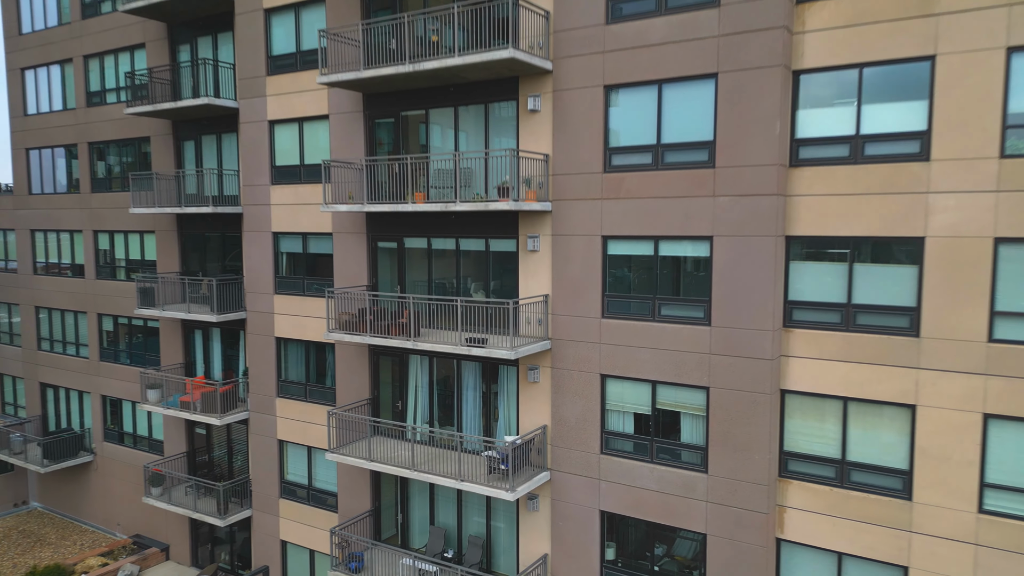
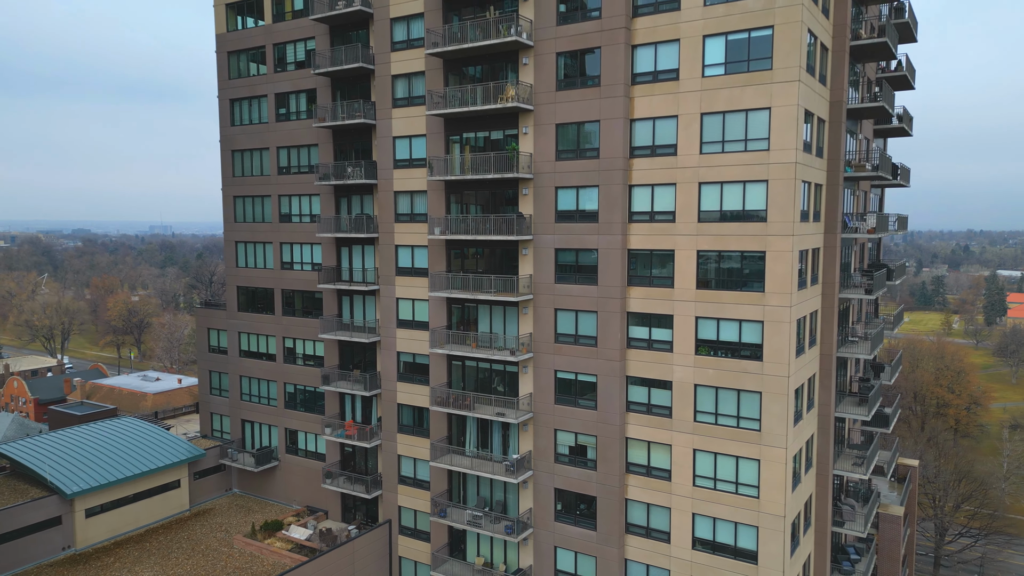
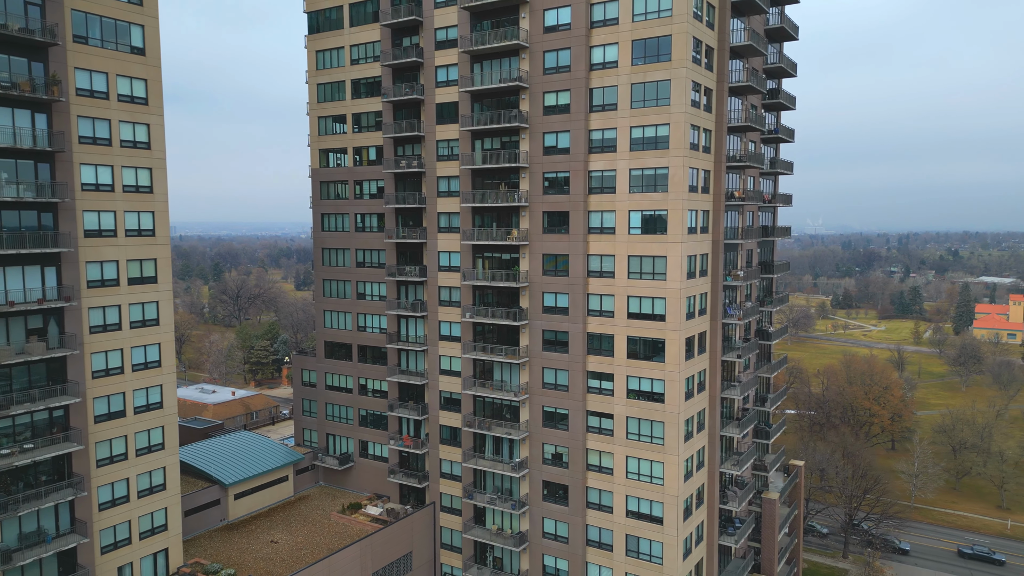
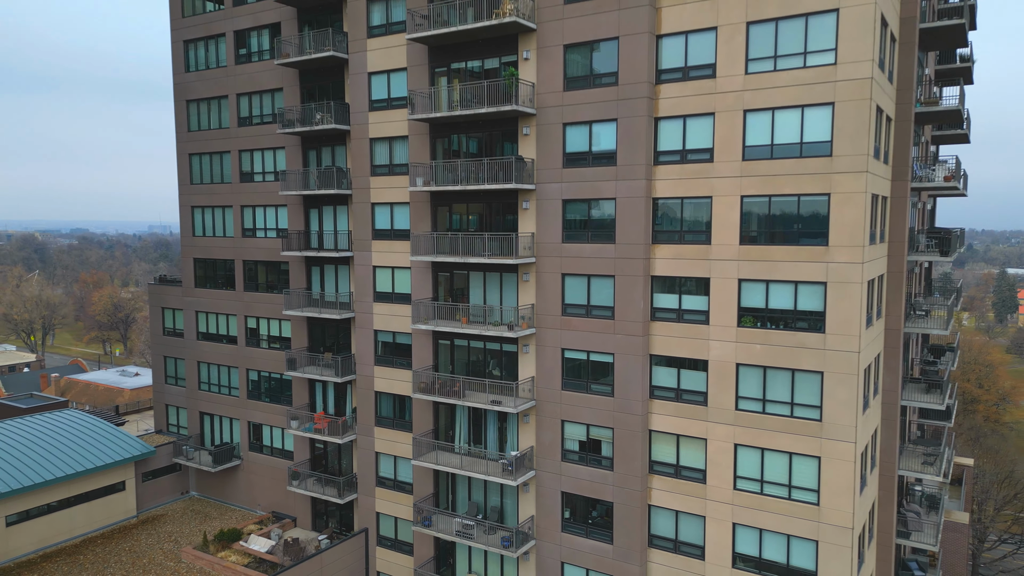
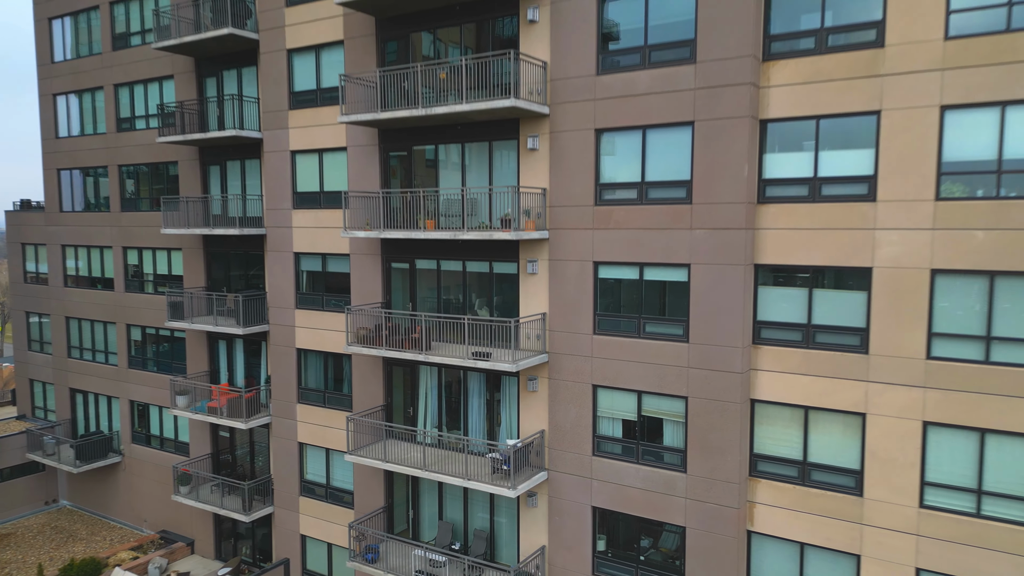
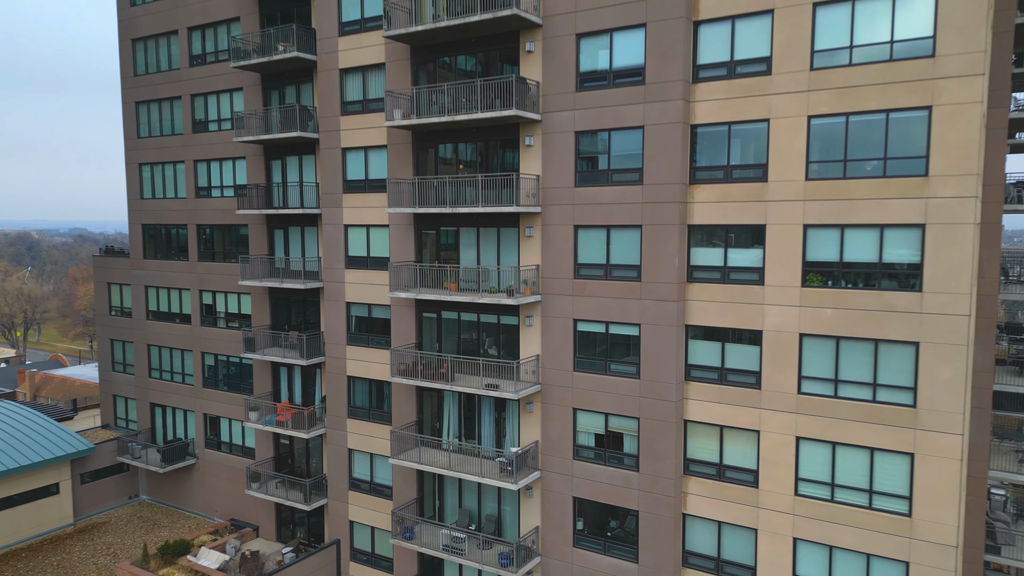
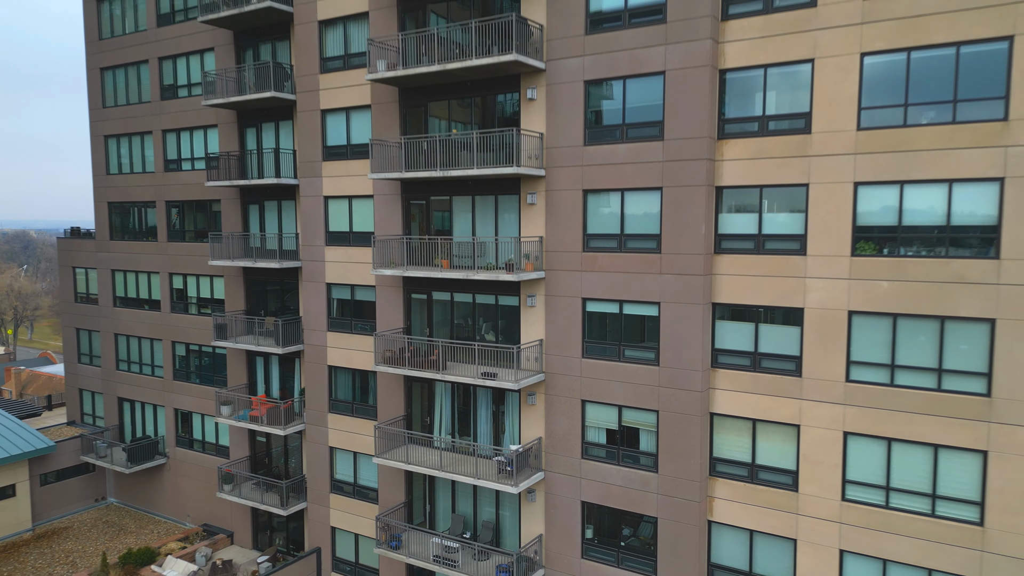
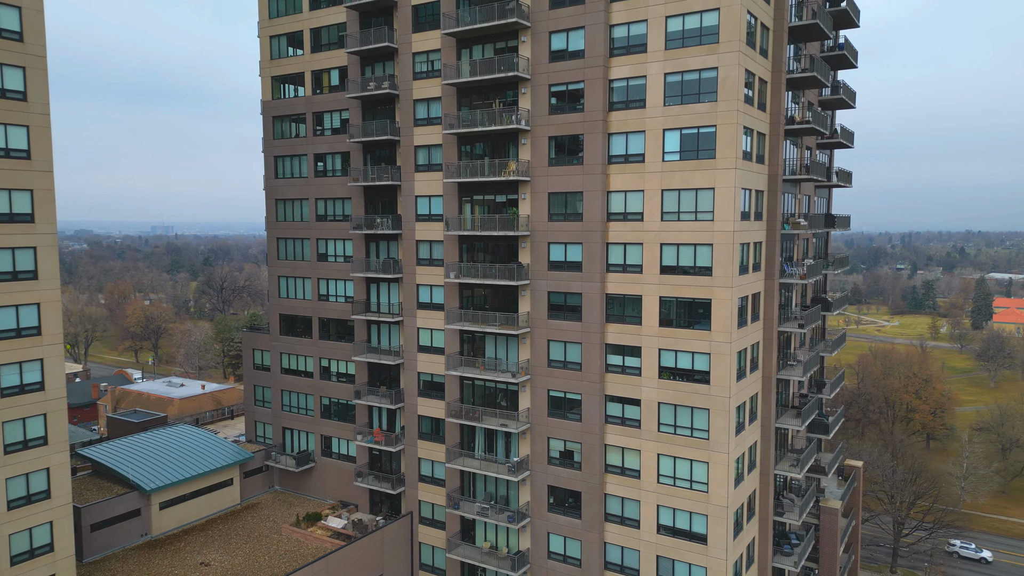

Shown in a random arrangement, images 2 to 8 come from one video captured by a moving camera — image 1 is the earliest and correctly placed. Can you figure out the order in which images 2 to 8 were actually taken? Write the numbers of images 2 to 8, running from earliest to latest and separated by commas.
5, 7, 6, 4, 2, 8, 3
